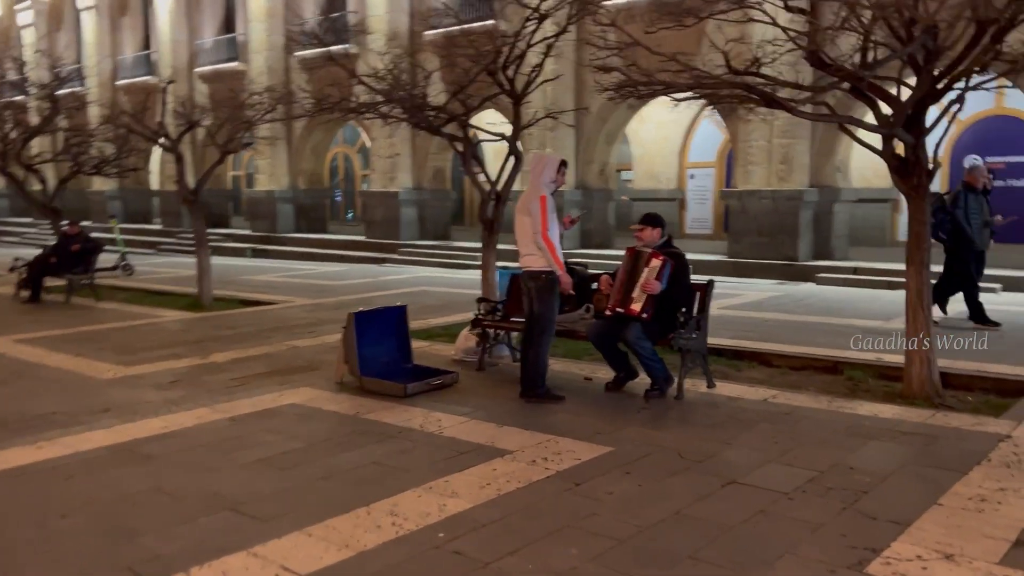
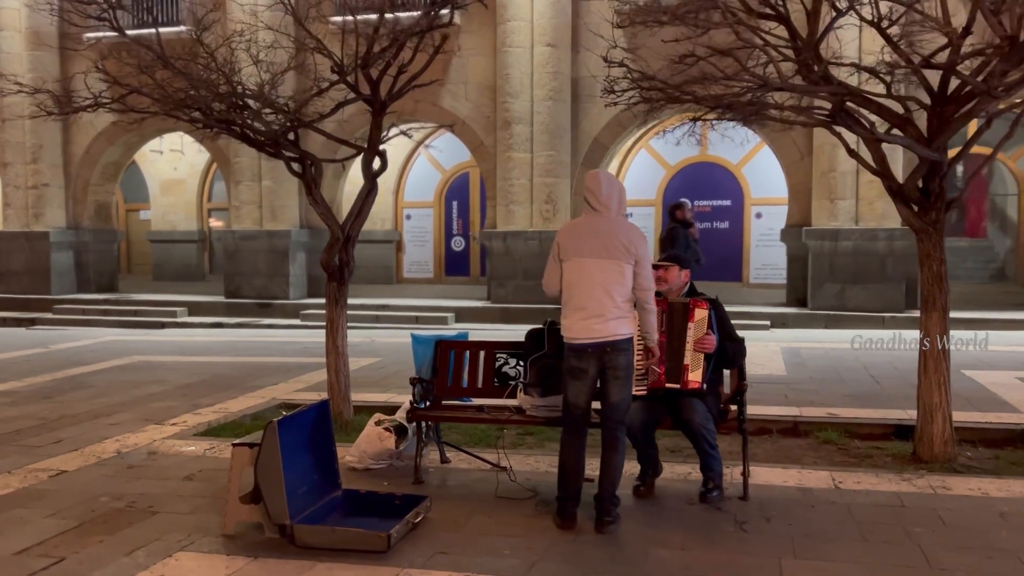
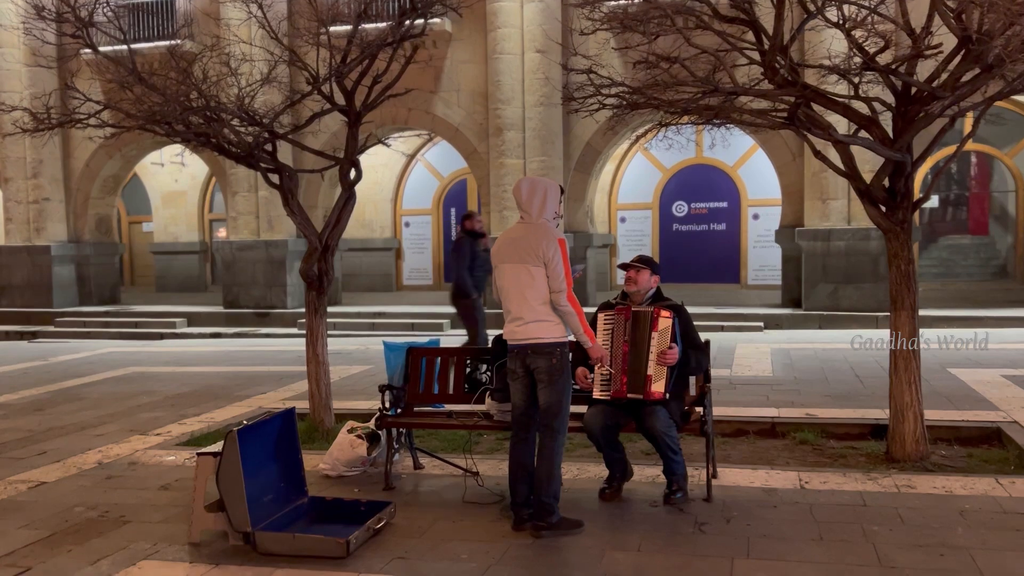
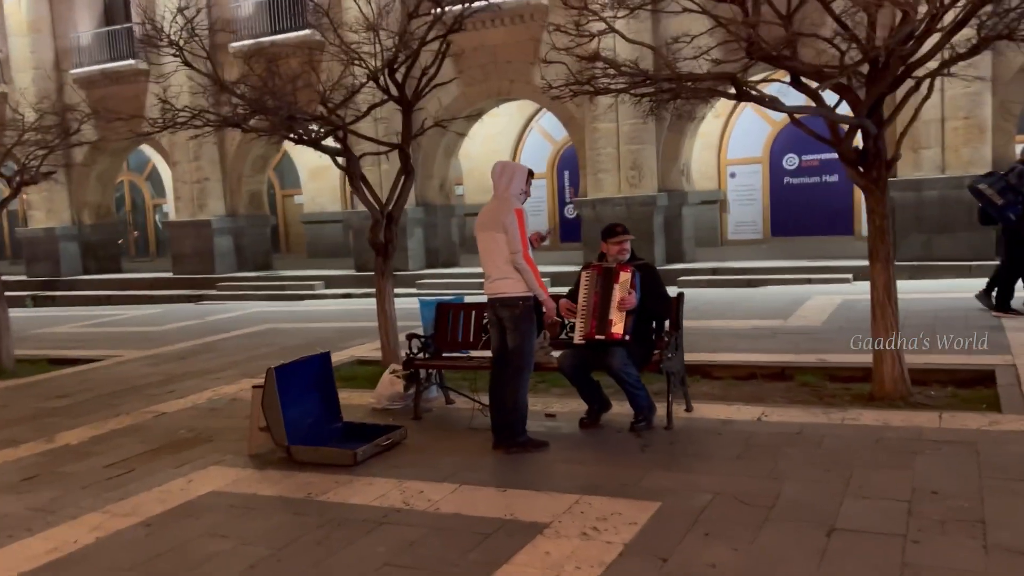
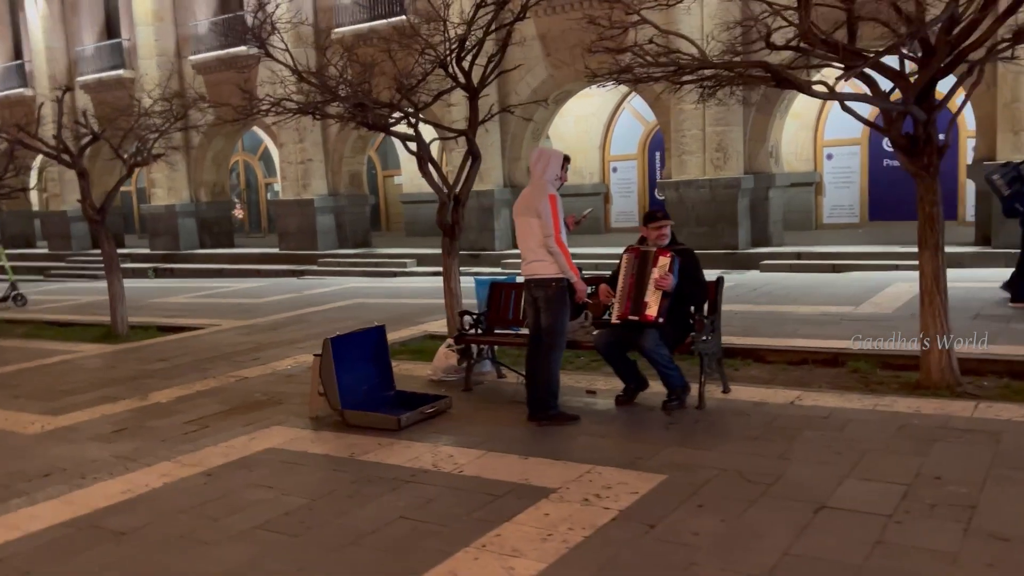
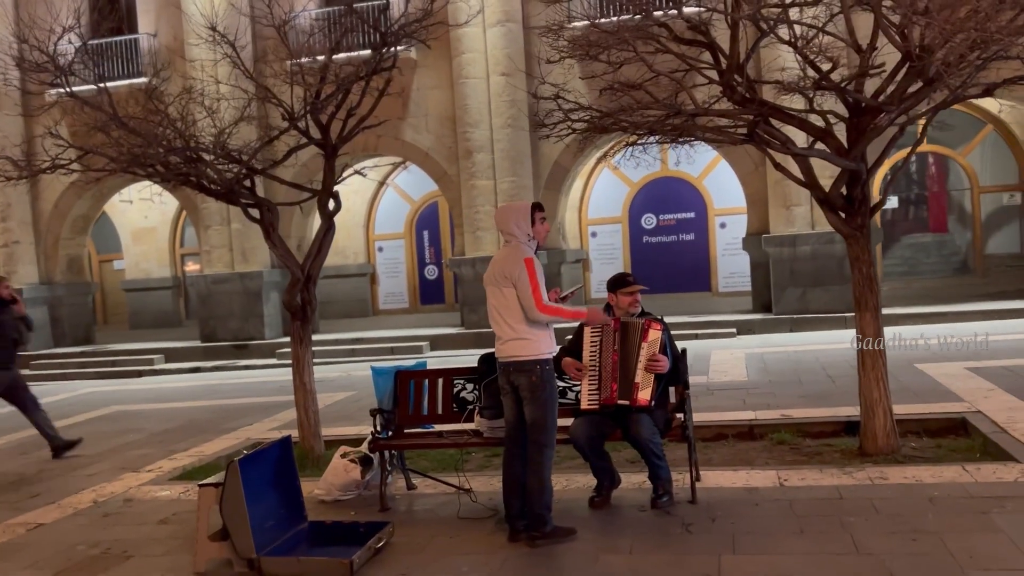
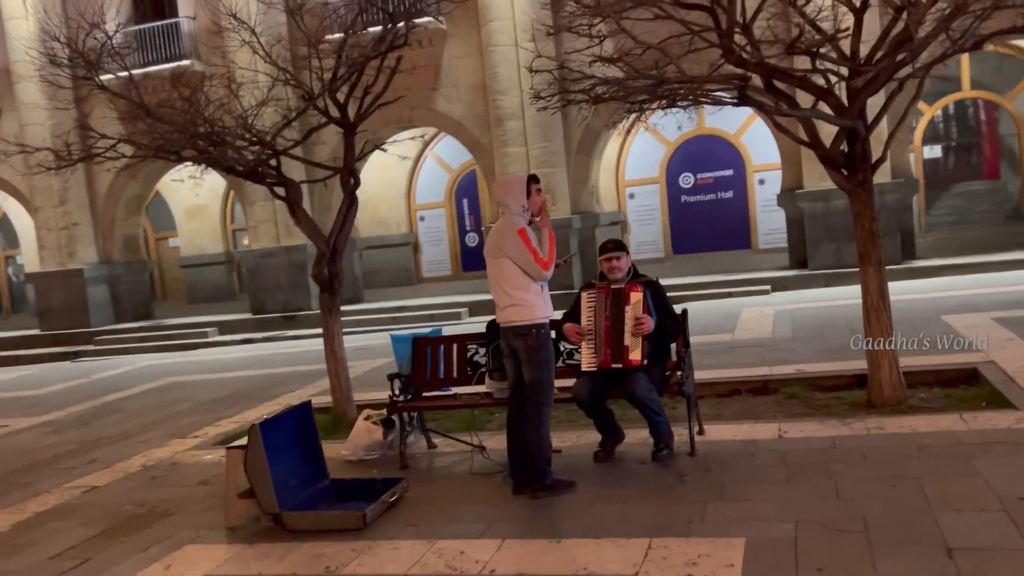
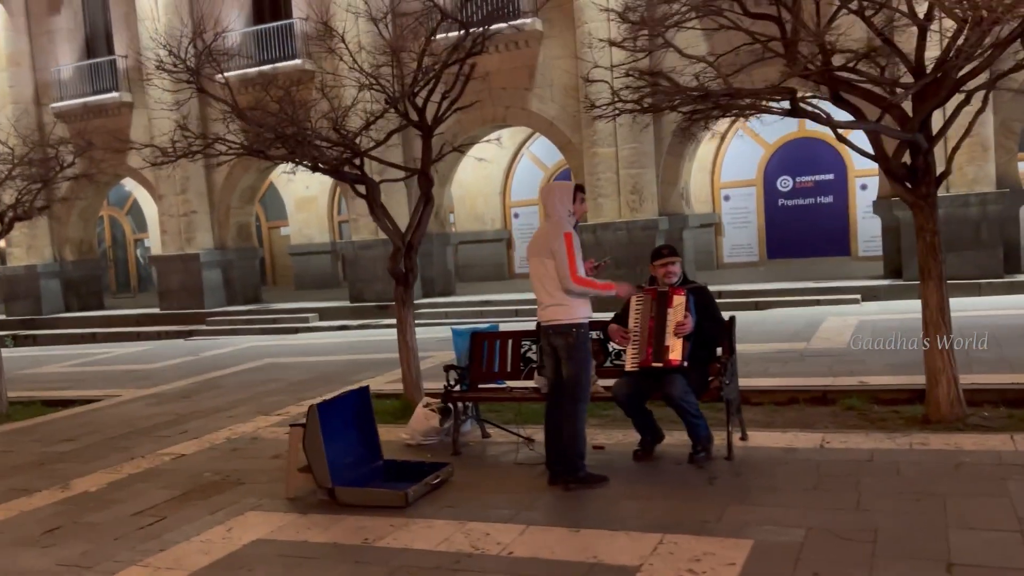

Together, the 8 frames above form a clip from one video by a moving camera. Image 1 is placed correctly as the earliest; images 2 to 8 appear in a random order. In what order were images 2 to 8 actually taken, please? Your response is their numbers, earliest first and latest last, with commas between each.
5, 4, 8, 7, 6, 3, 2
